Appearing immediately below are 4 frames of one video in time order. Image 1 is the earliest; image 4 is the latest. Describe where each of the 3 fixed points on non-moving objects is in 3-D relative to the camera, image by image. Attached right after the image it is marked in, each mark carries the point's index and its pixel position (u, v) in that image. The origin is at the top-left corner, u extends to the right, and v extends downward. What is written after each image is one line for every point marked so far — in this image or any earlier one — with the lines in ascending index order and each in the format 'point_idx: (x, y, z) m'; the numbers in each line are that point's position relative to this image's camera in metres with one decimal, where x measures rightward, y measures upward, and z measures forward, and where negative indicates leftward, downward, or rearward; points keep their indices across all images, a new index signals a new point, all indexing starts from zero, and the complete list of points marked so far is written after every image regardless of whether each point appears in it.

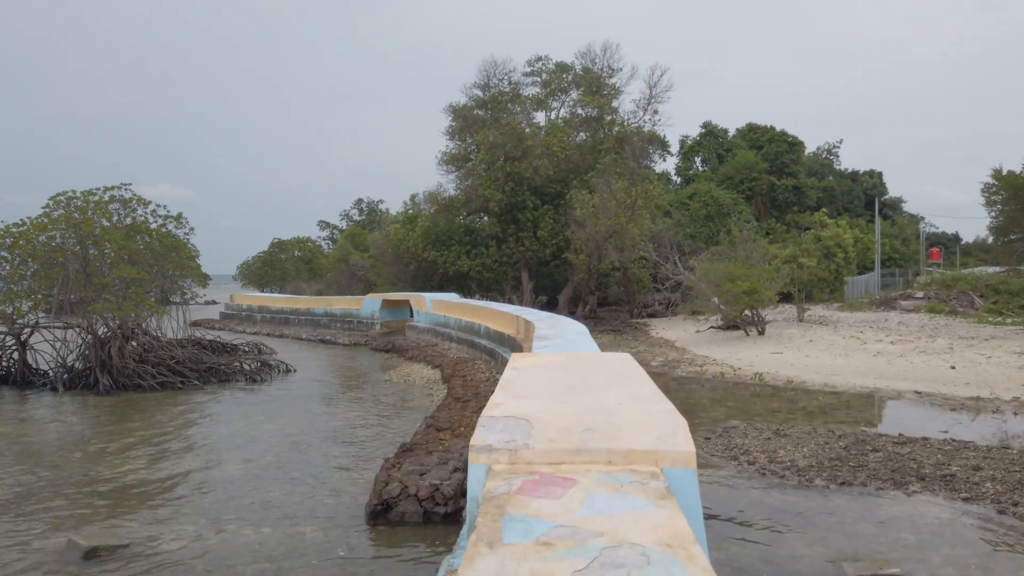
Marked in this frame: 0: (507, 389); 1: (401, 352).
0: (0.0, -0.7, +5.0) m
1: (-3.1, -1.8, +19.8) m
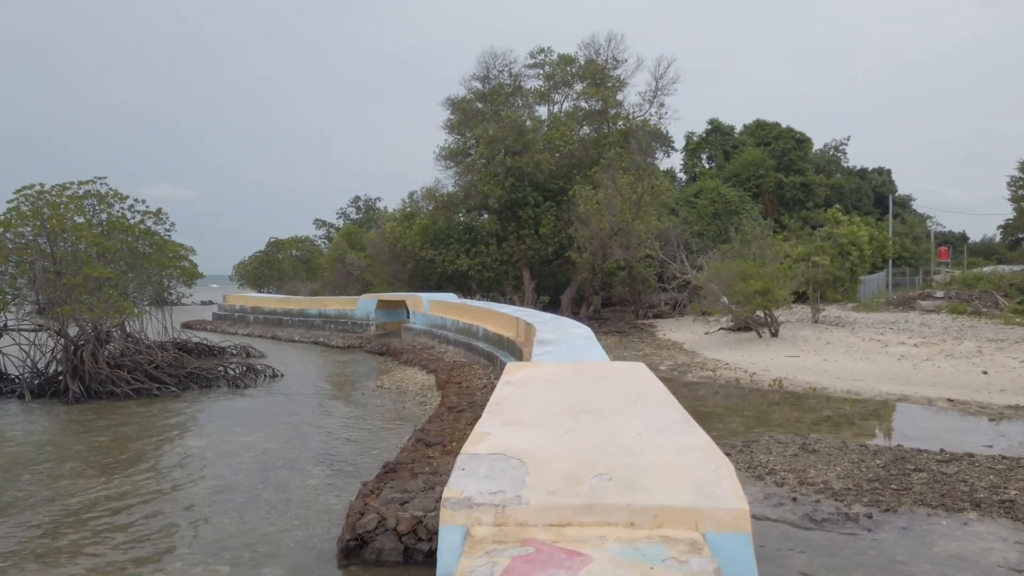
0: (-0.1, -0.7, +4.1) m
1: (-3.1, -1.8, +18.8) m
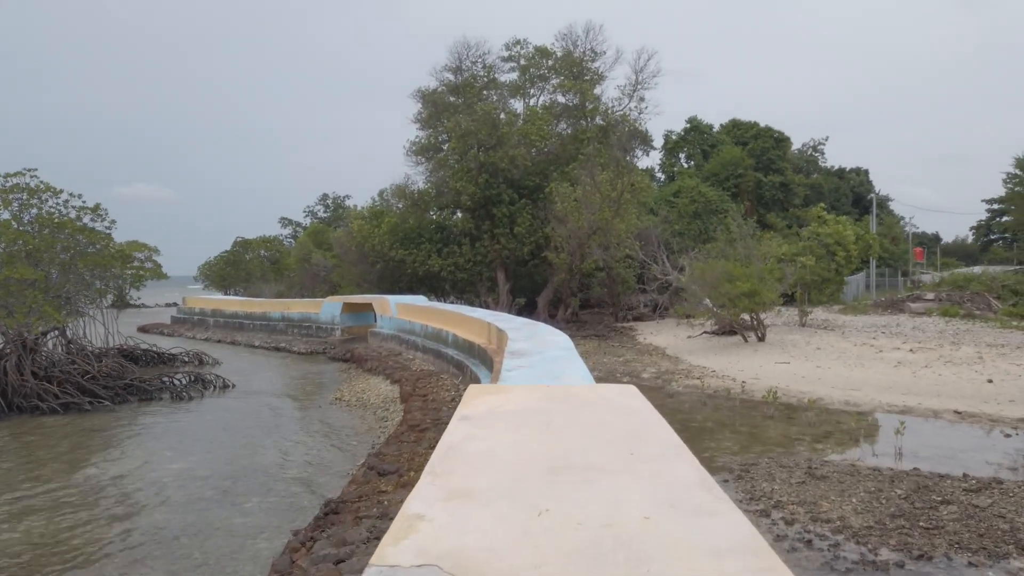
0: (-0.3, -0.8, +2.9) m
1: (-3.8, -1.9, +17.5) m
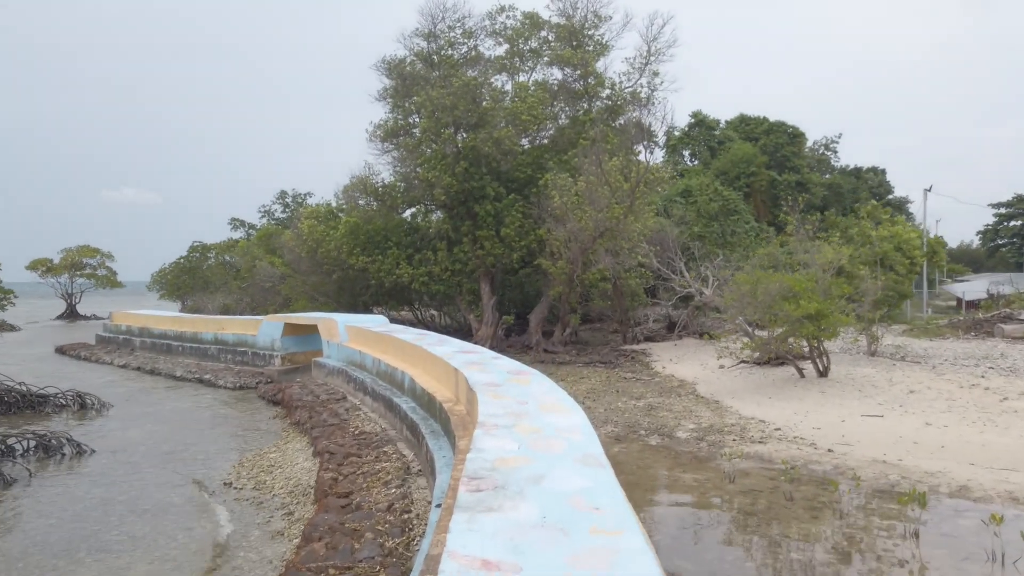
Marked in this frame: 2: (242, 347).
0: (-0.4, -1.0, -1.5) m
1: (-4.1, -2.2, +13.0) m
2: (-7.0, -1.5, +18.4) m
